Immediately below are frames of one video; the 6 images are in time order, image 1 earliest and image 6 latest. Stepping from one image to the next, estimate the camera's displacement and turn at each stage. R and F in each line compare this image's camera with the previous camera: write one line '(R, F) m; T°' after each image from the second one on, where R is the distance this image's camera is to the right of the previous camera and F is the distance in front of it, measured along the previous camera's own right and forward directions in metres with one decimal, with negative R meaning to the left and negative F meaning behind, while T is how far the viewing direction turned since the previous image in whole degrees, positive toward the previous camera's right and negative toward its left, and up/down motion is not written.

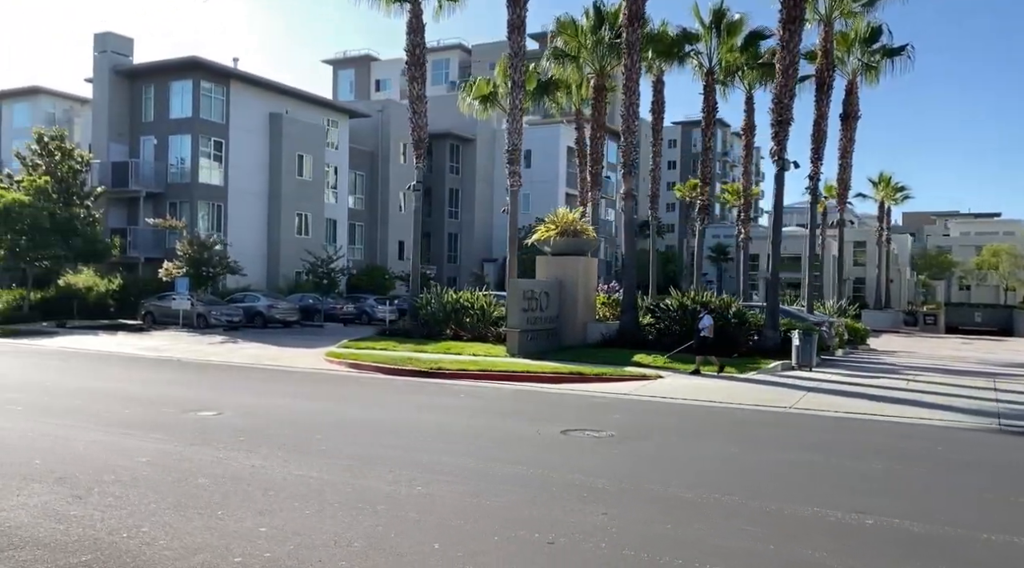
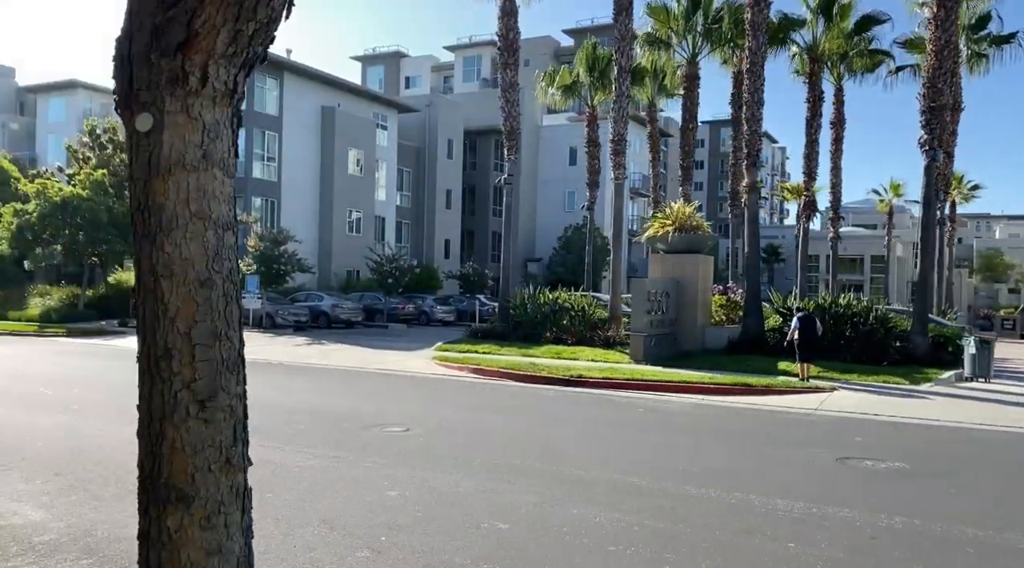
(-2.5, +1.5) m; -1°
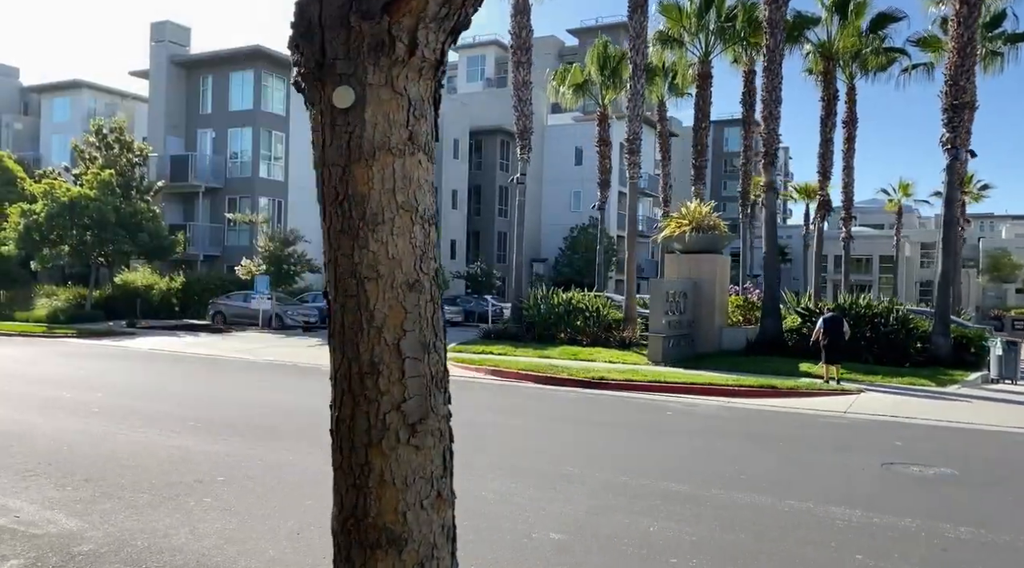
(-0.3, +0.2) m; 0°
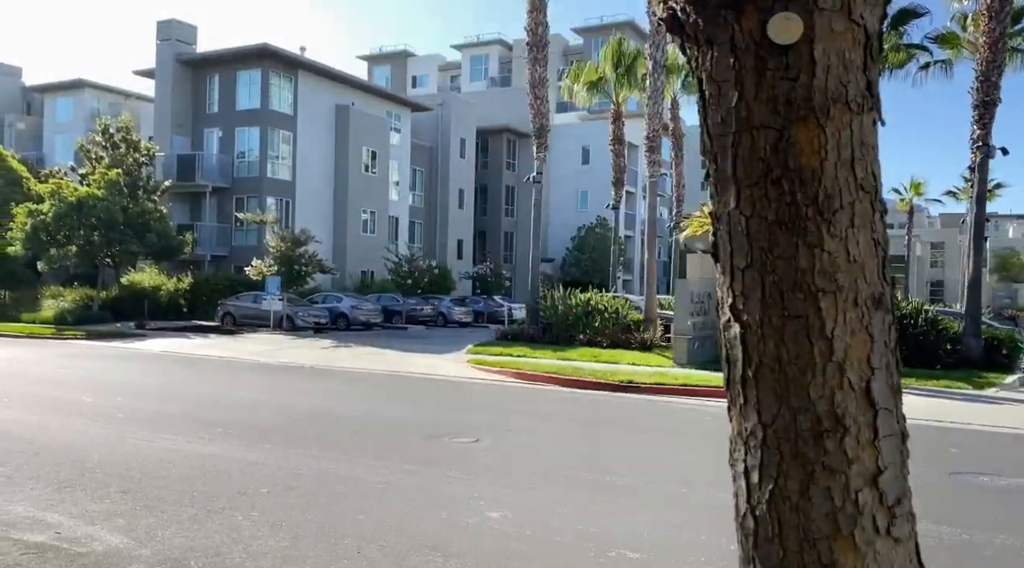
(-0.5, +0.4) m; 0°
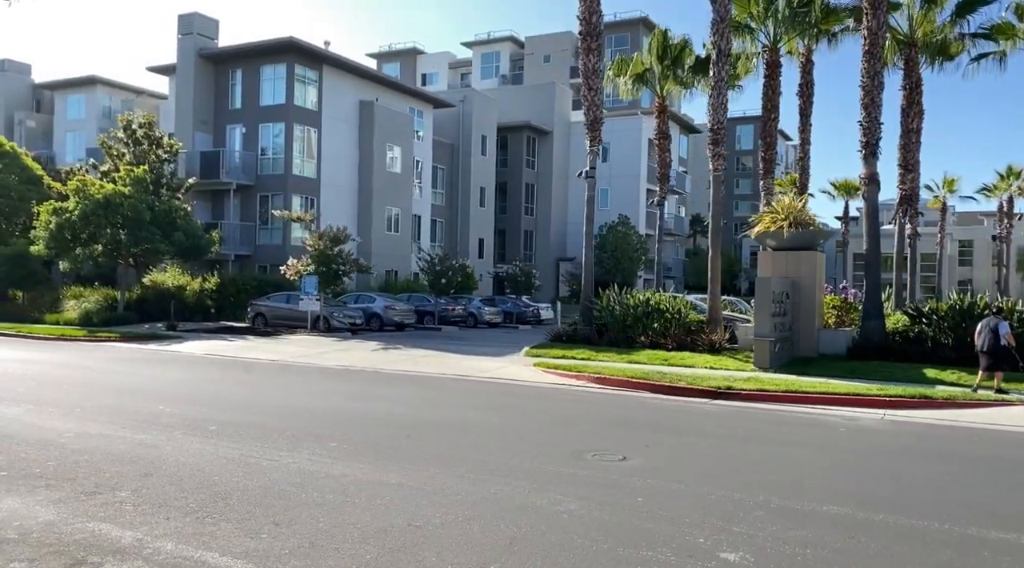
(-1.5, +0.9) m; 0°
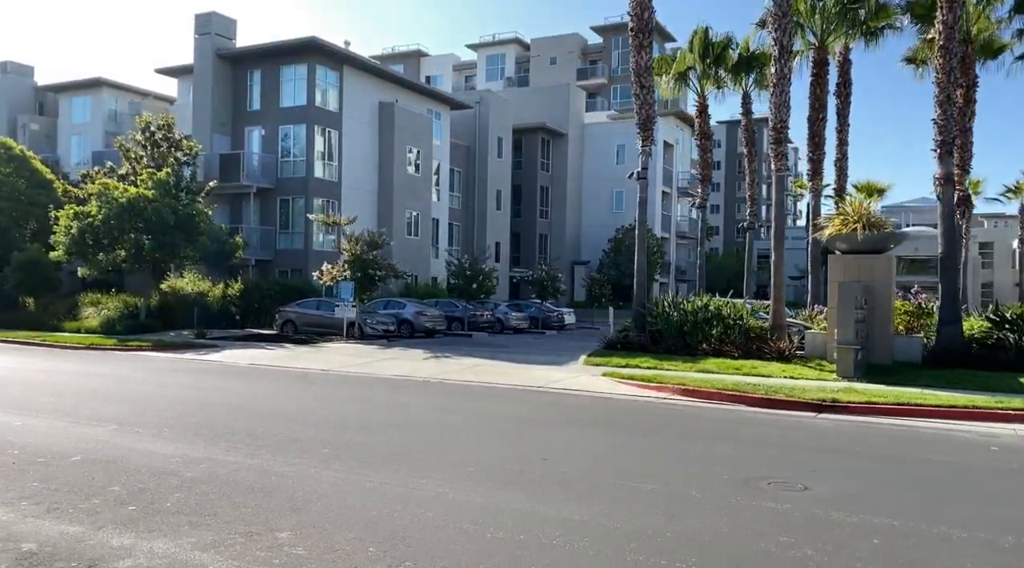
(-1.5, +0.8) m; +1°
